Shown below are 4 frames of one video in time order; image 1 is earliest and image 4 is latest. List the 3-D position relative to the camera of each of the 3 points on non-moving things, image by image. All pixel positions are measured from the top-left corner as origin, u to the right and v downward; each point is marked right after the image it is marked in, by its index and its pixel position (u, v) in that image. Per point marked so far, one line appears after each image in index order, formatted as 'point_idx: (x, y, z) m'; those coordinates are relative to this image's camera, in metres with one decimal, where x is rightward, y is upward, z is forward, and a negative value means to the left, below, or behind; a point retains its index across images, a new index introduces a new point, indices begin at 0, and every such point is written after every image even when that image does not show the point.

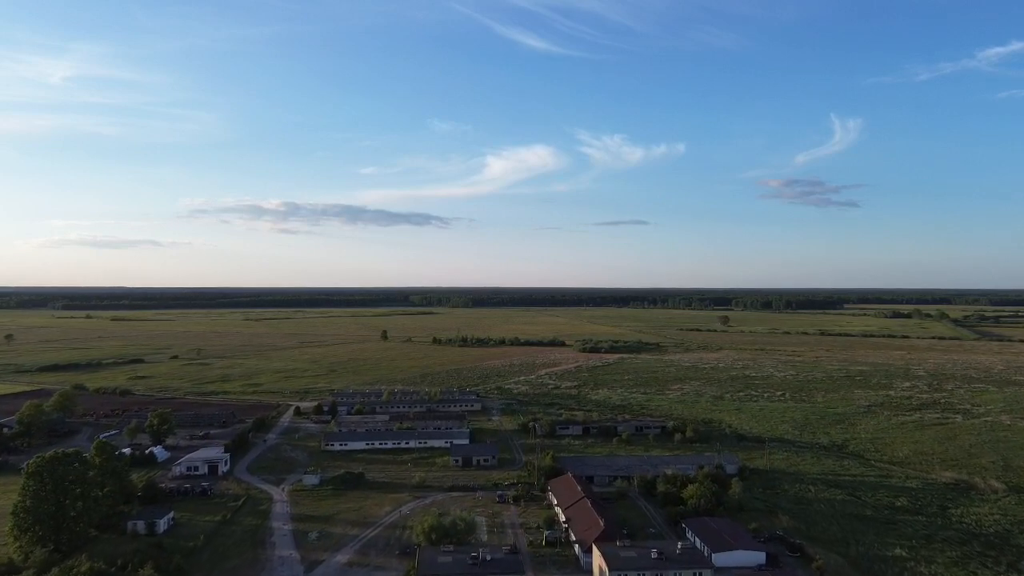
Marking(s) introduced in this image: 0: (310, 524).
0: (-6.4, -7.5, +19.8) m
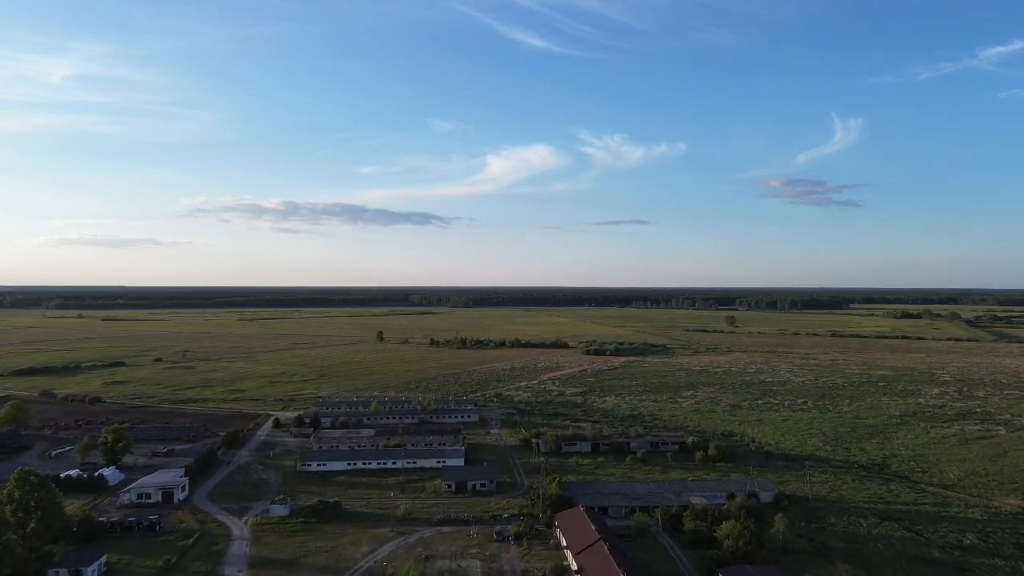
0: (-6.4, -7.4, +16.5) m
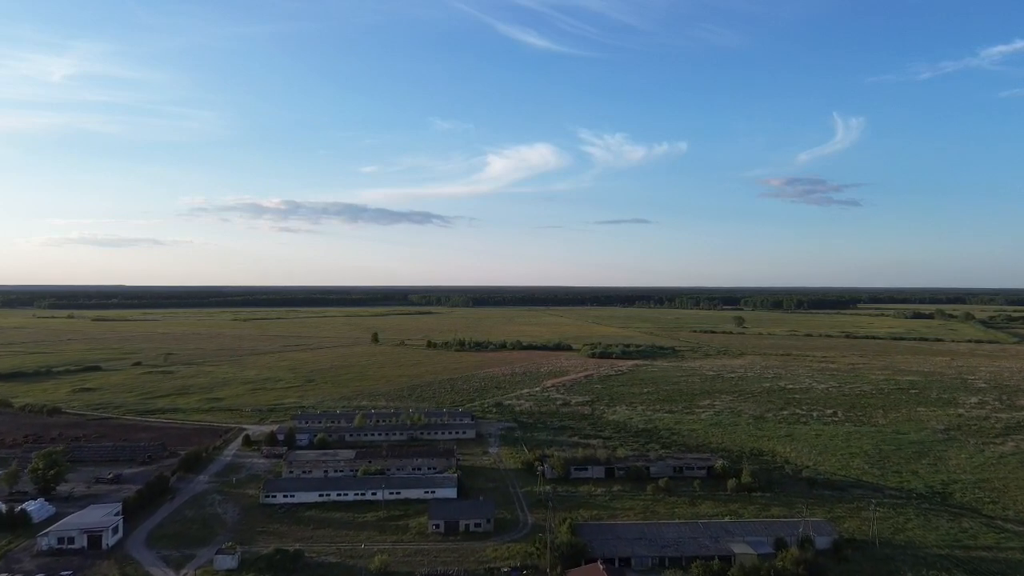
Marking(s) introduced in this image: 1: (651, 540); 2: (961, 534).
0: (-6.3, -7.4, +12.7) m
1: (+3.8, -6.8, +16.9) m
2: (+13.8, -7.6, +19.2) m
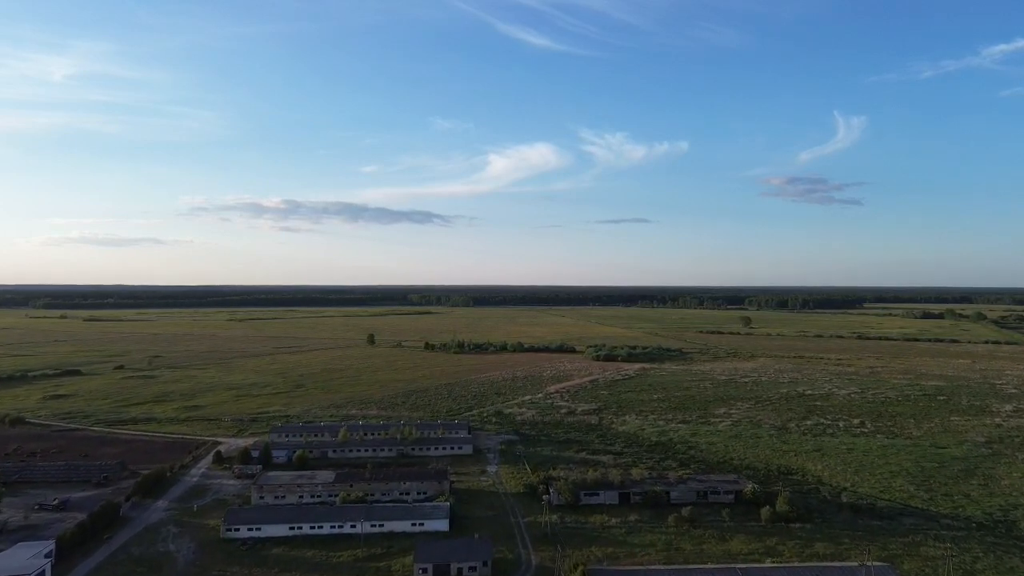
0: (-6.3, -7.5, +9.8) m
1: (+3.8, -6.8, +14.0) m
2: (+13.9, -7.6, +16.3) m
